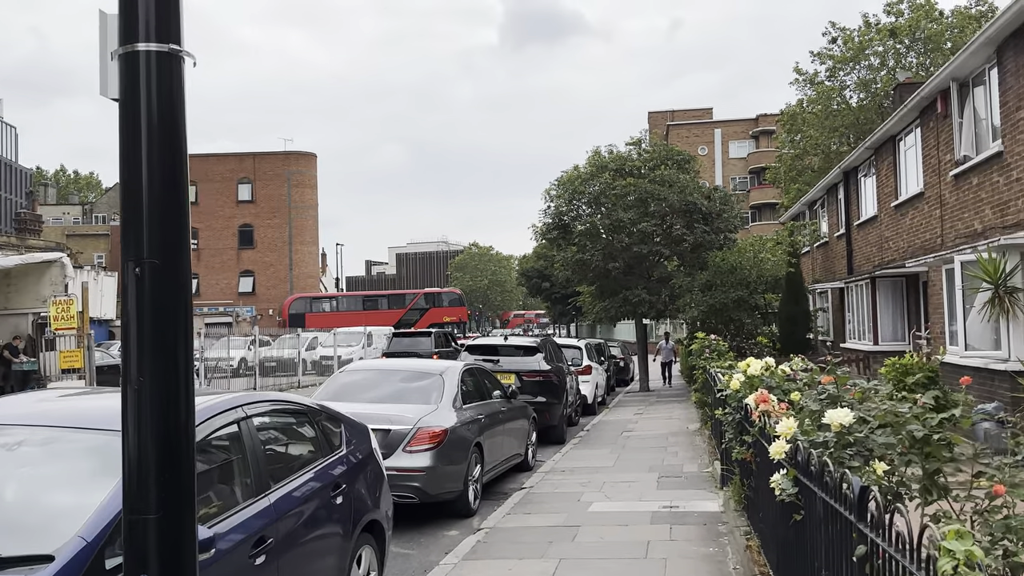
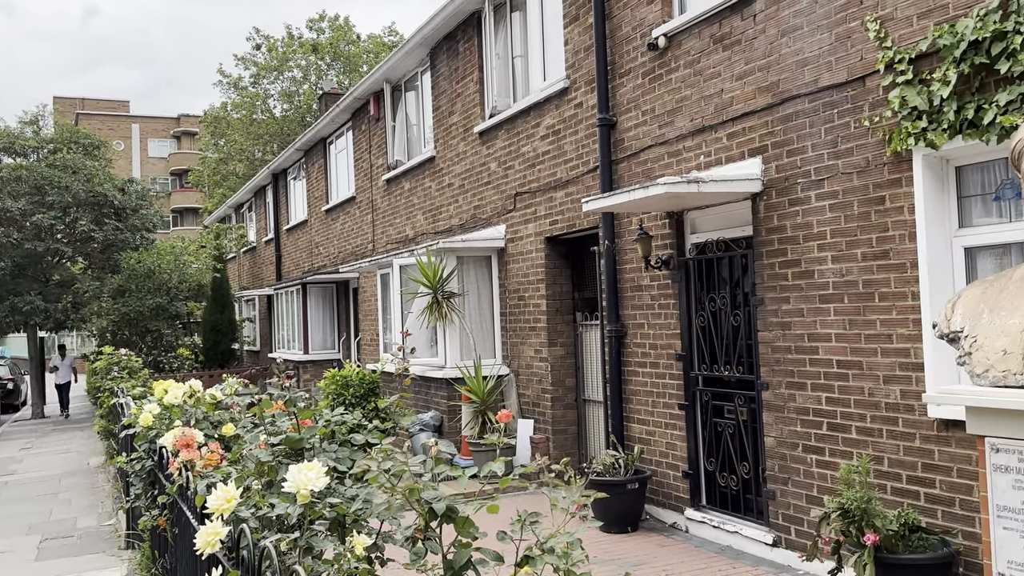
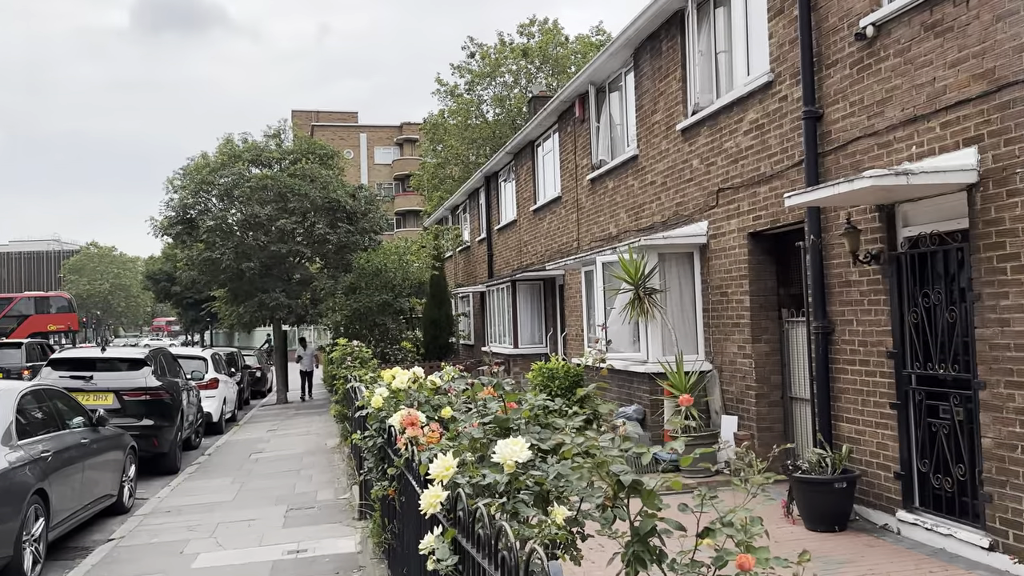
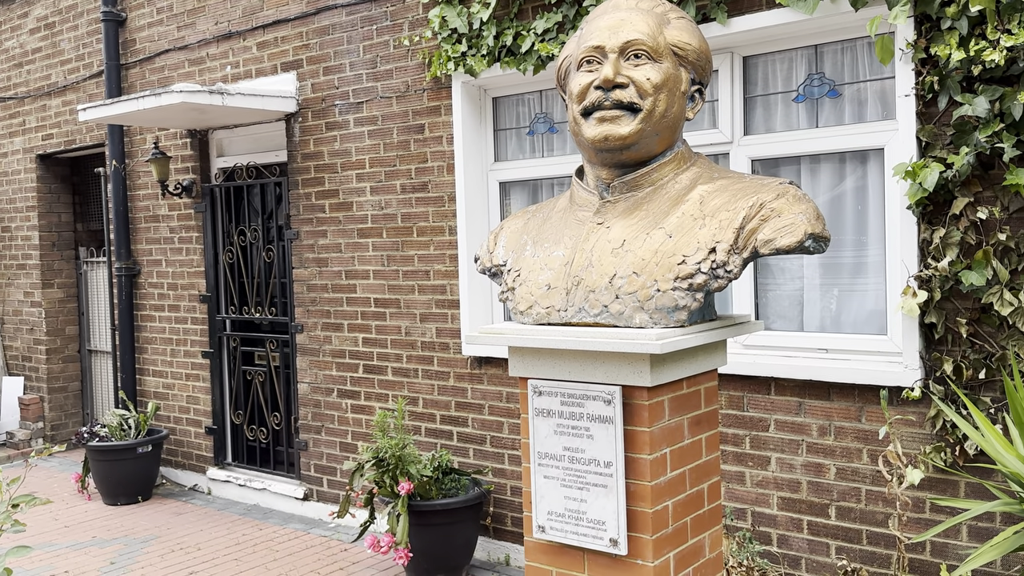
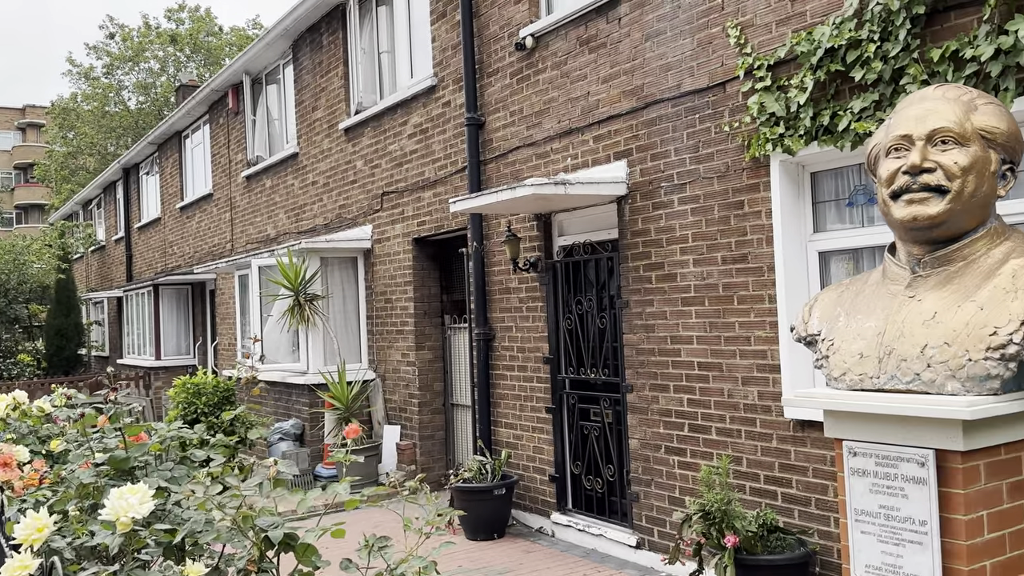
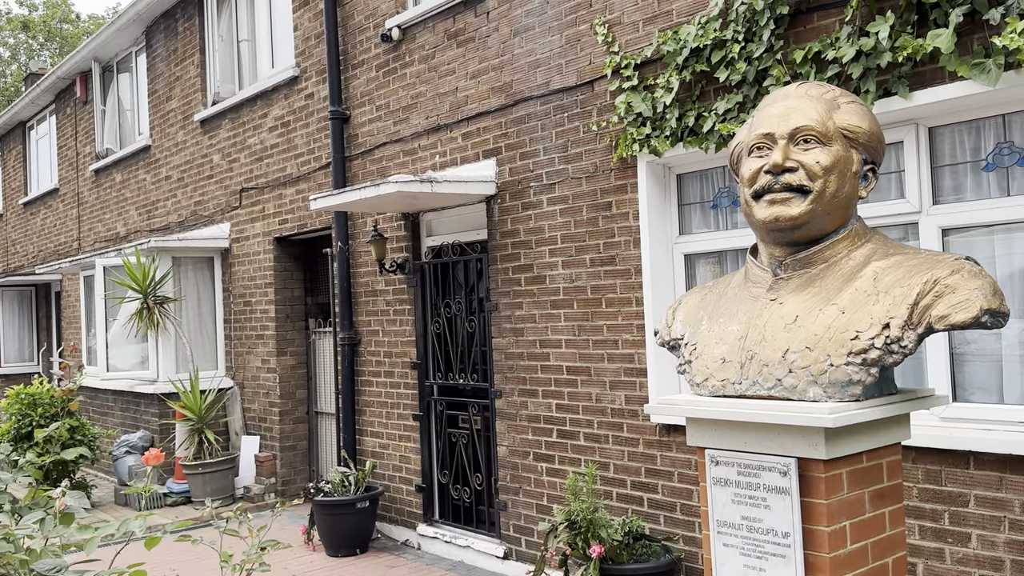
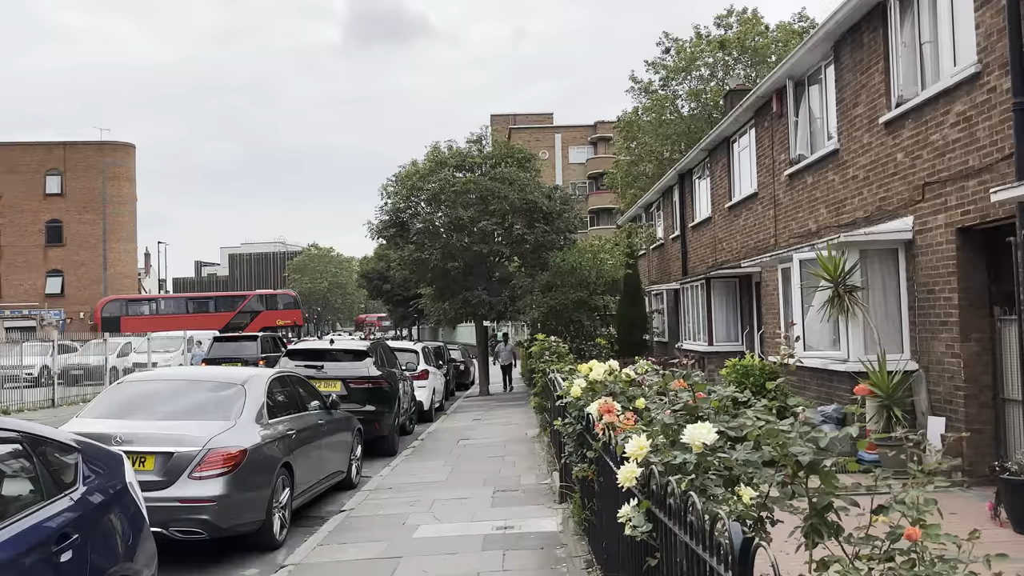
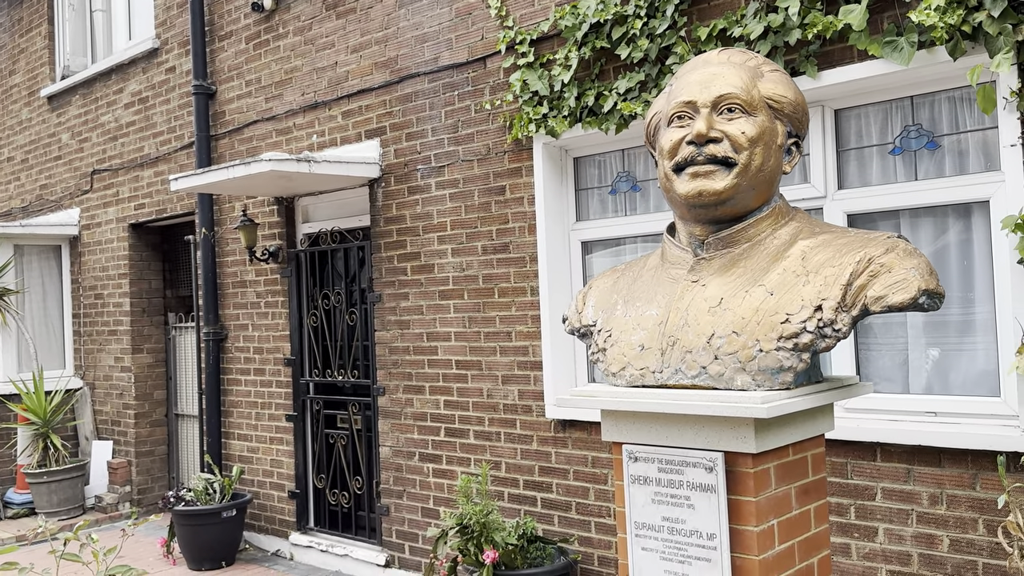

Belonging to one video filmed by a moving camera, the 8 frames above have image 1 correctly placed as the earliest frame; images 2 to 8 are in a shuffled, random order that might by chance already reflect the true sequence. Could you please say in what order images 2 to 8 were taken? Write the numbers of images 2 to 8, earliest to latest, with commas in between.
7, 3, 2, 5, 6, 8, 4
